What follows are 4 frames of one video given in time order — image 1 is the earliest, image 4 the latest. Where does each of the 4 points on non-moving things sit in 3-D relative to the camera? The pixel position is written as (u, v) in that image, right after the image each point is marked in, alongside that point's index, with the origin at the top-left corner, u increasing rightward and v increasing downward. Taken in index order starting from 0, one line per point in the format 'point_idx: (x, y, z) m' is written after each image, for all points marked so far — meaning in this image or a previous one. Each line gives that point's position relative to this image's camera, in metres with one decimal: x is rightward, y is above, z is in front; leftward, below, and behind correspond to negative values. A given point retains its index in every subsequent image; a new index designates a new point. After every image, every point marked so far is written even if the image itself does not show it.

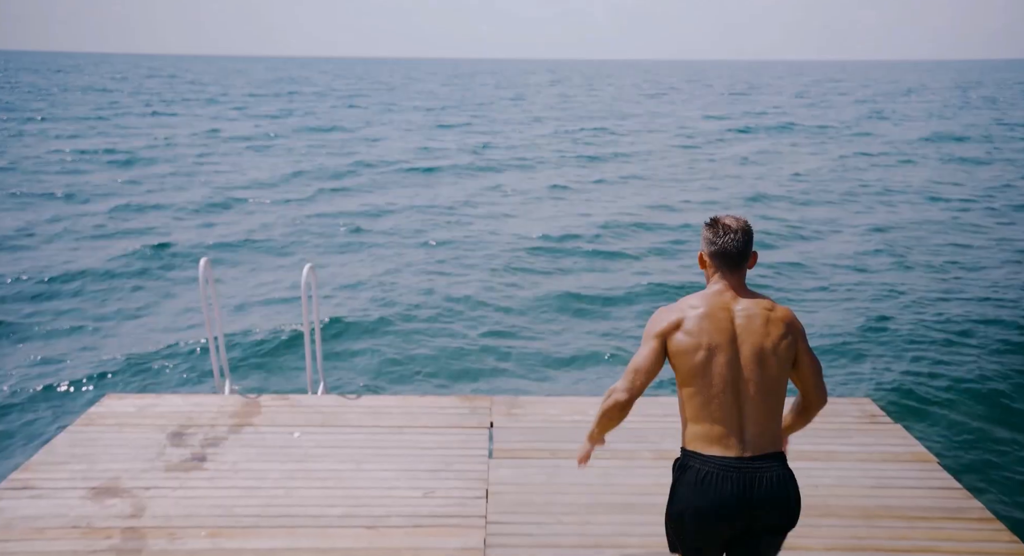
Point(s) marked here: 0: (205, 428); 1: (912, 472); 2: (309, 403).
0: (-2.2, -1.1, +5.7) m
1: (+2.6, -1.3, +5.2) m
2: (-1.5, -0.9, +6.1) m
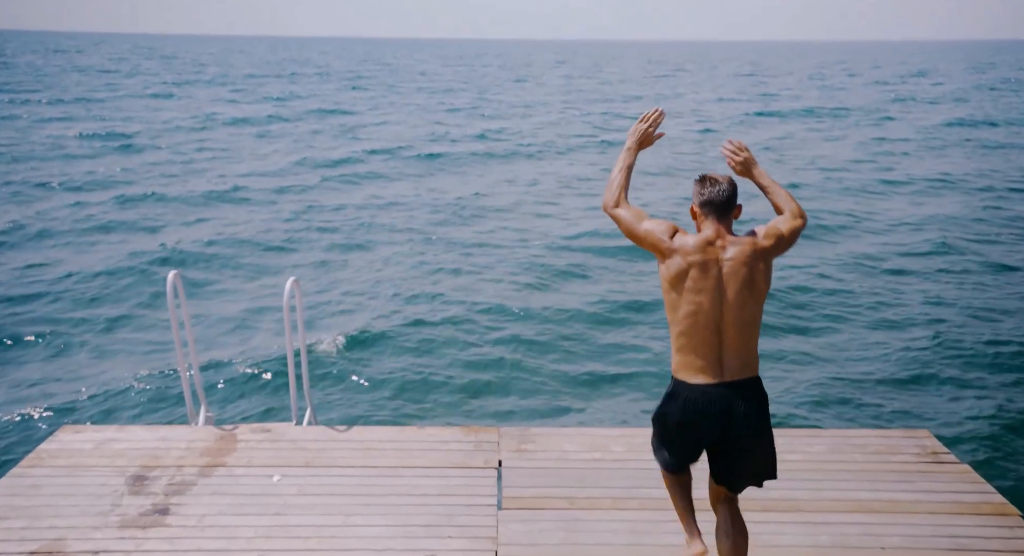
0: (-2.1, -1.2, +4.9) m
1: (+2.7, -1.4, +4.5) m
2: (-1.5, -1.1, +5.3) m
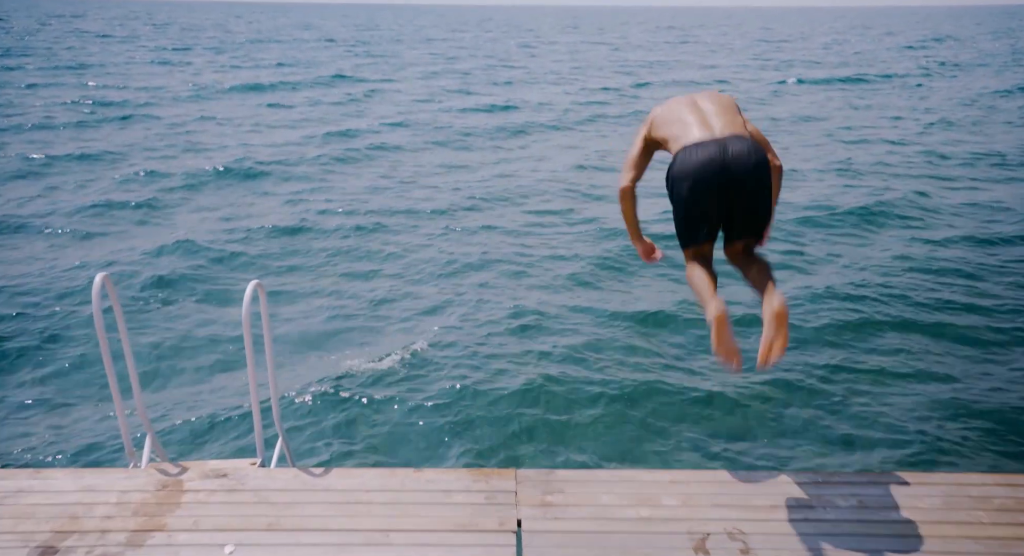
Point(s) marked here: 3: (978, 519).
0: (-2.0, -1.2, +3.8) m
1: (+2.8, -1.5, +3.3) m
2: (-1.3, -1.1, +4.2) m
3: (+2.3, -1.2, +4.0) m
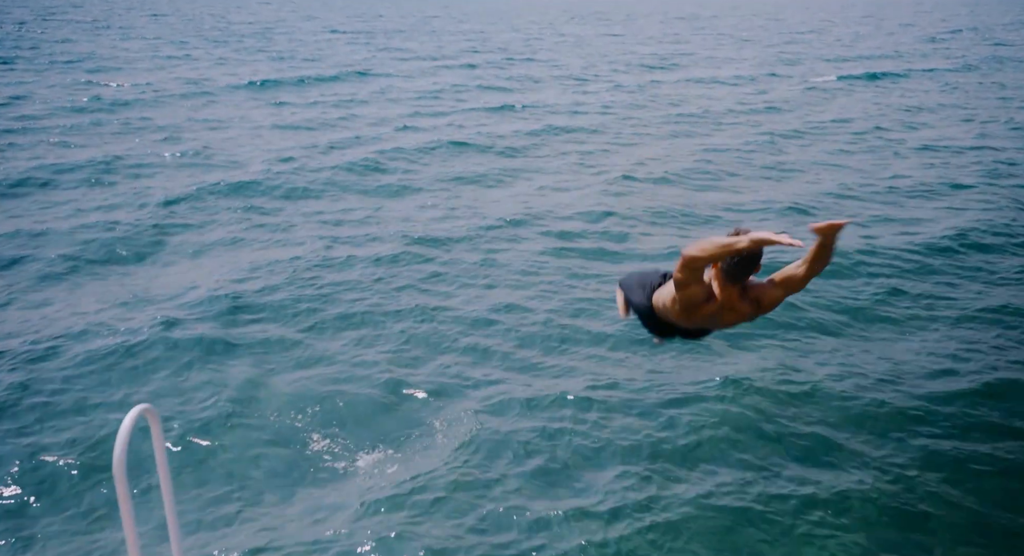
0: (-1.7, -1.8, +2.5) m
1: (+3.0, -2.0, +2.0) m
2: (-1.1, -1.6, +3.0) m
3: (+2.6, -1.7, +2.8) m
